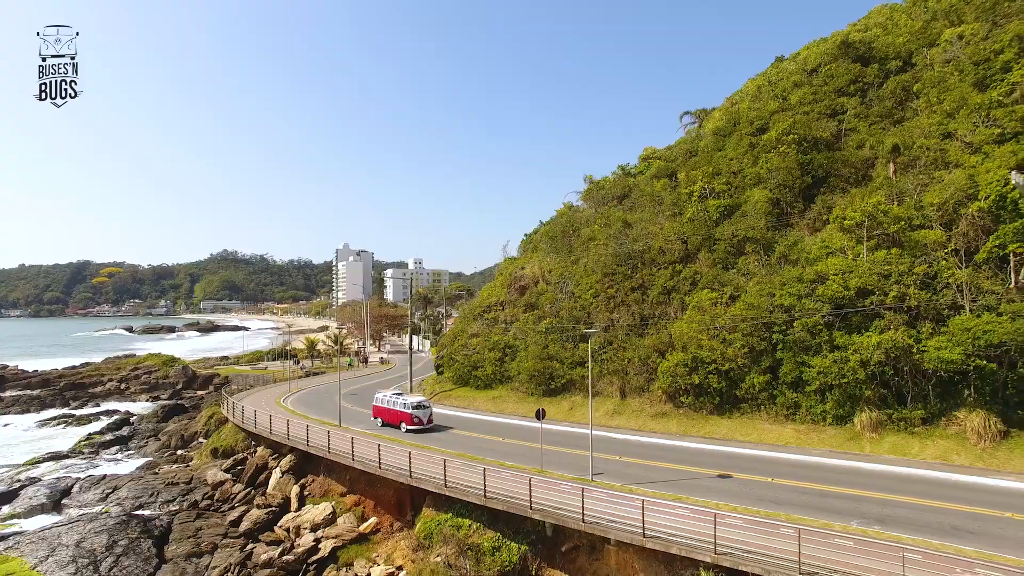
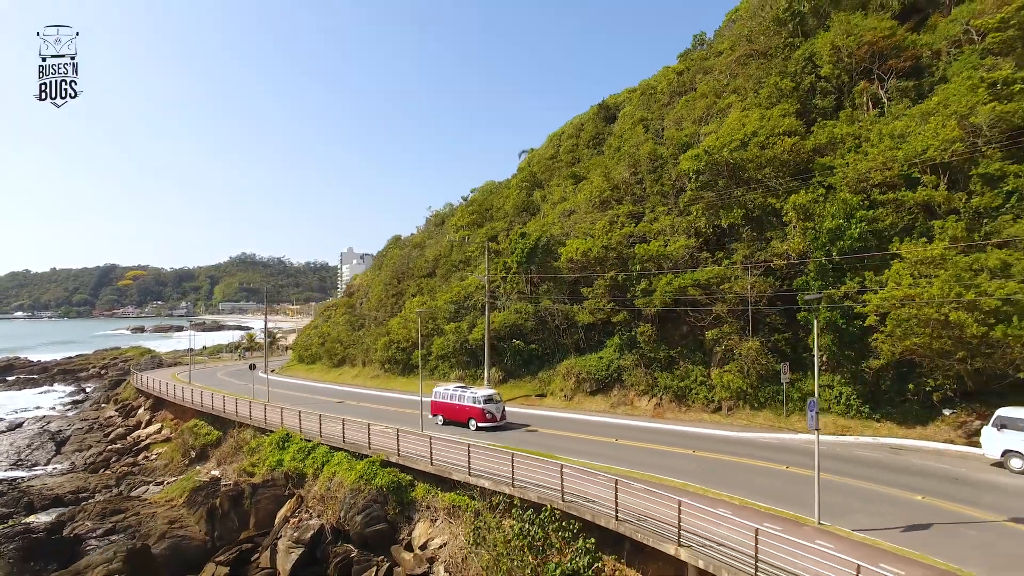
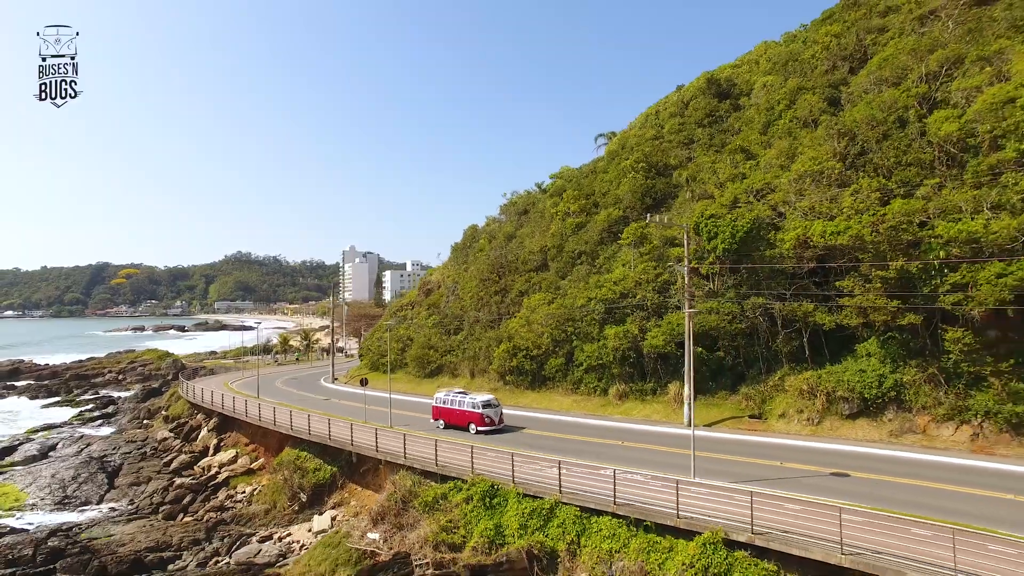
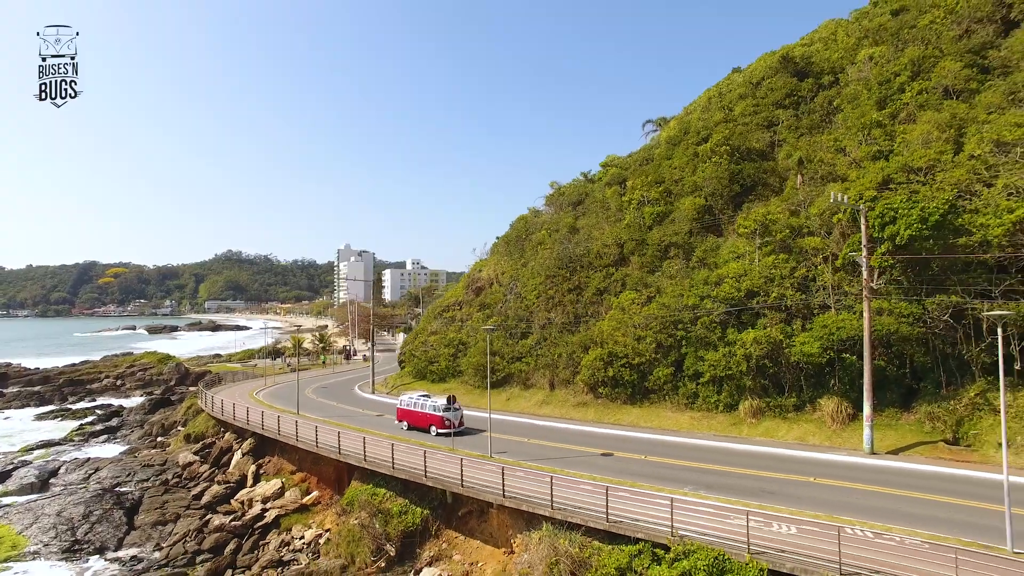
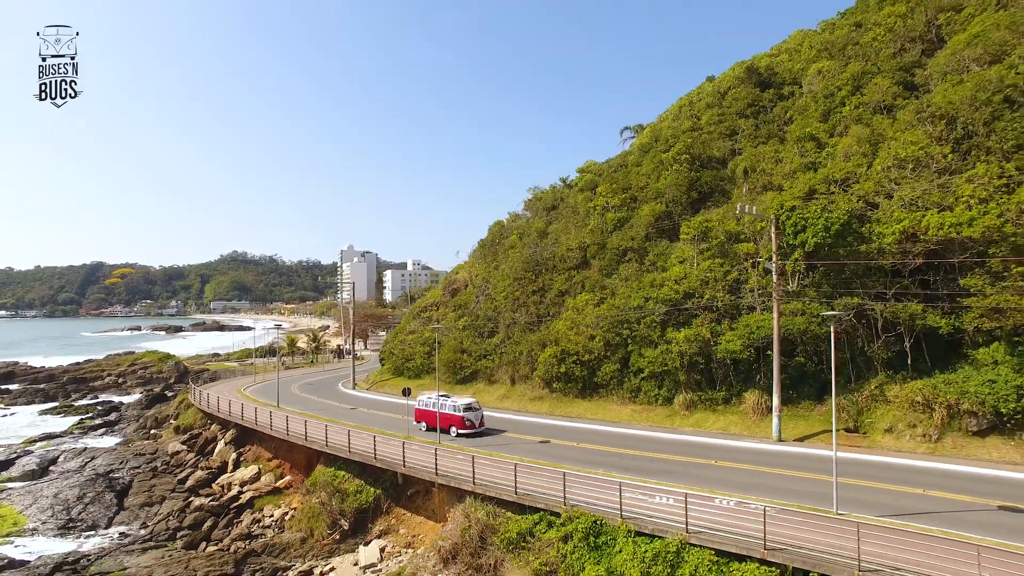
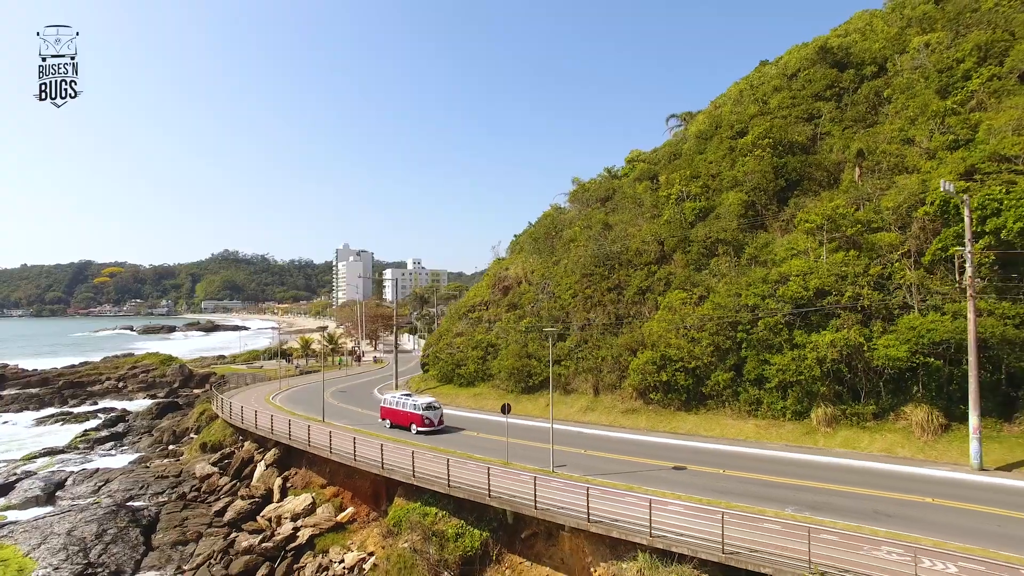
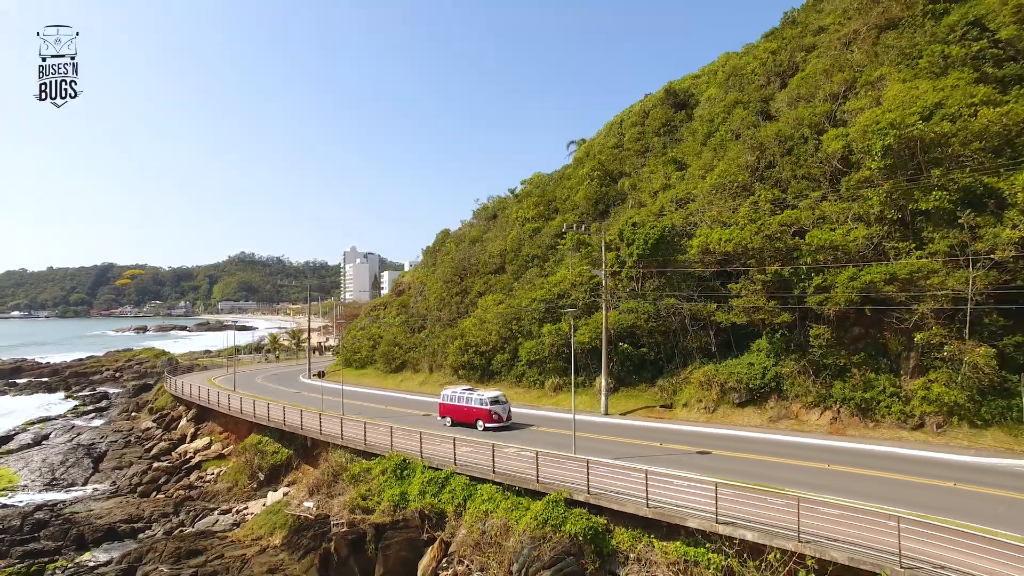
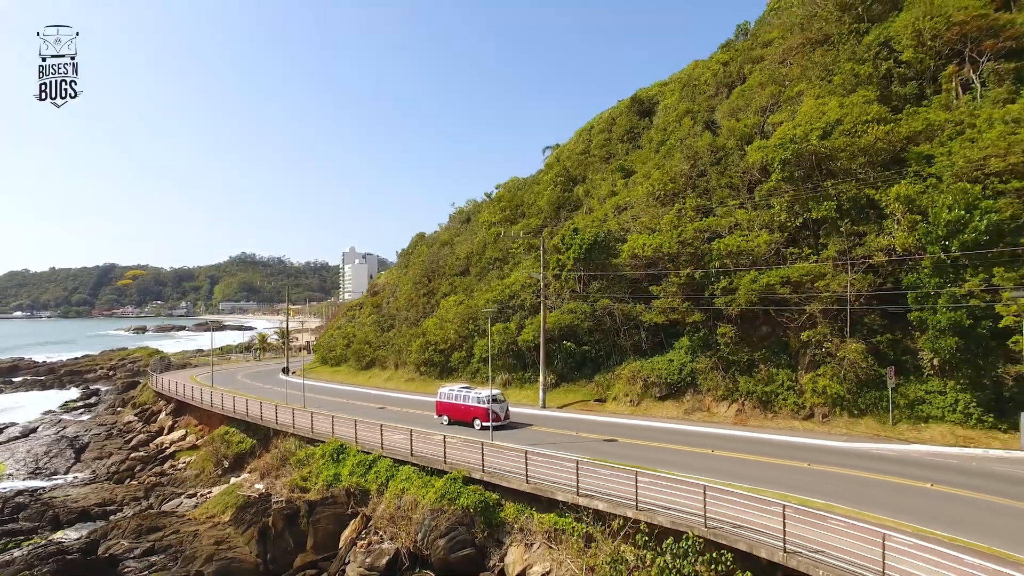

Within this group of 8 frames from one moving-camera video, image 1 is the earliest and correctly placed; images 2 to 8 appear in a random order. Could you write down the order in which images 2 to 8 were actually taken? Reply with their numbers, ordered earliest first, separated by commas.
6, 4, 5, 3, 7, 8, 2
